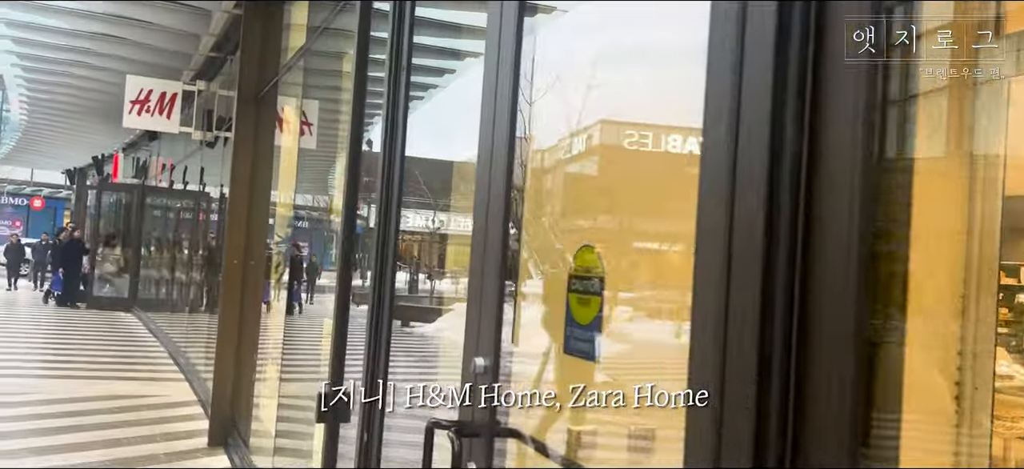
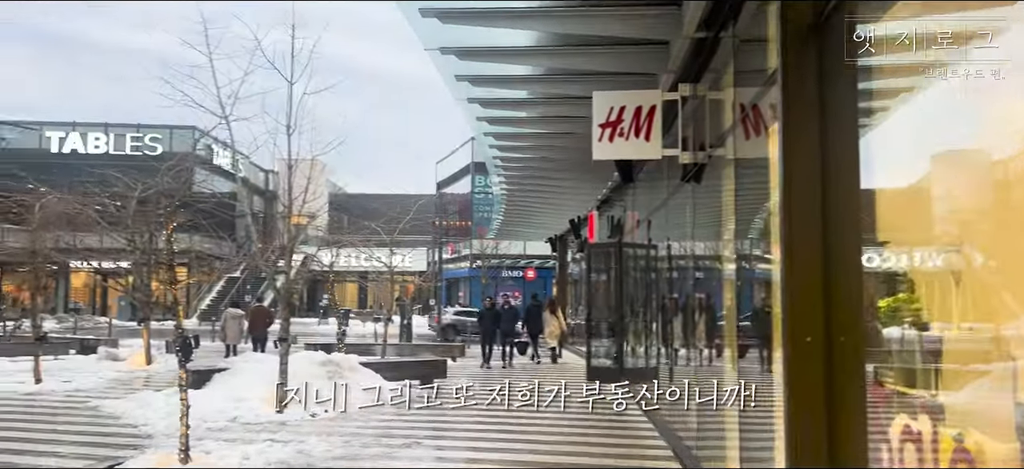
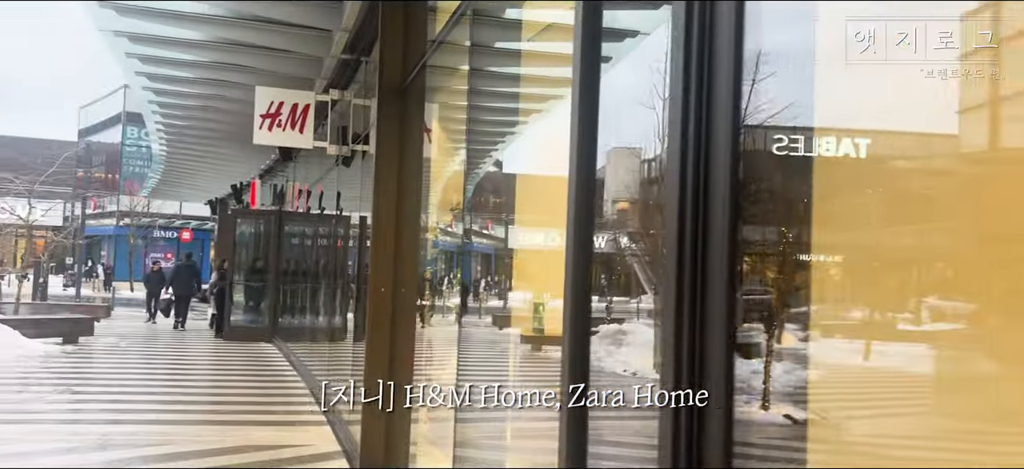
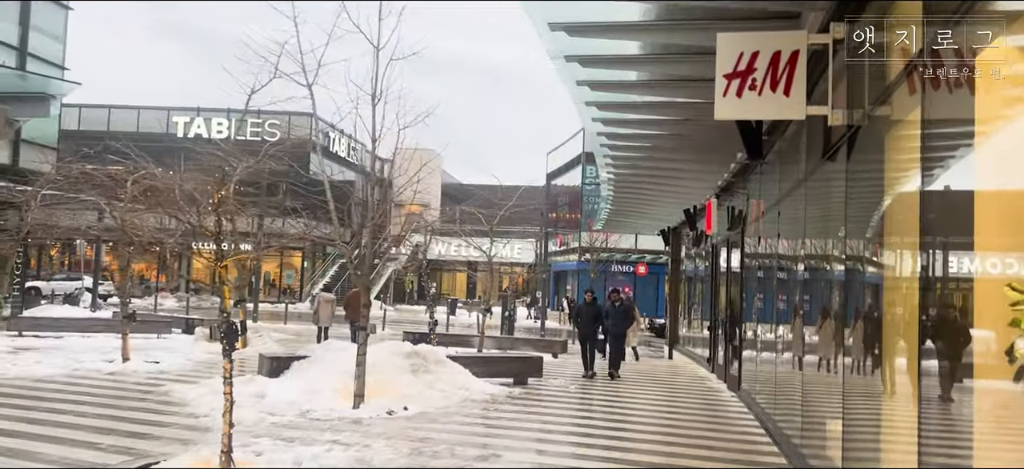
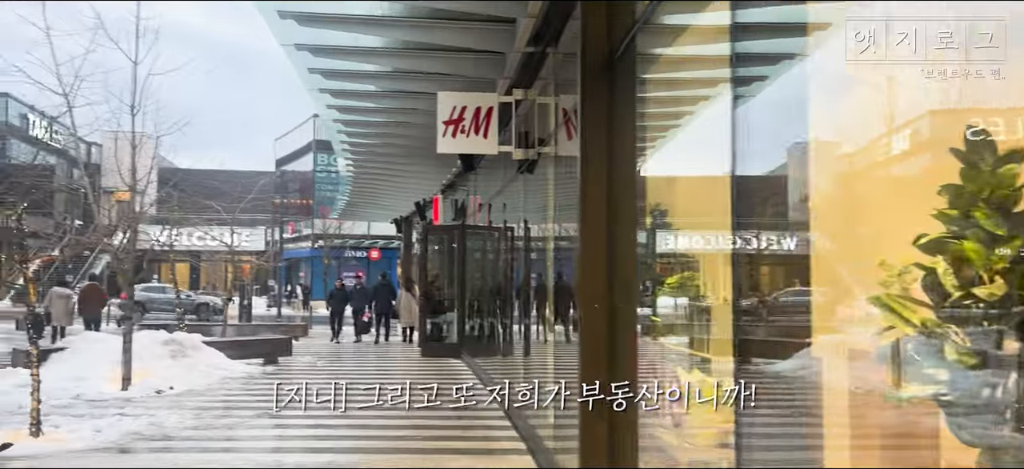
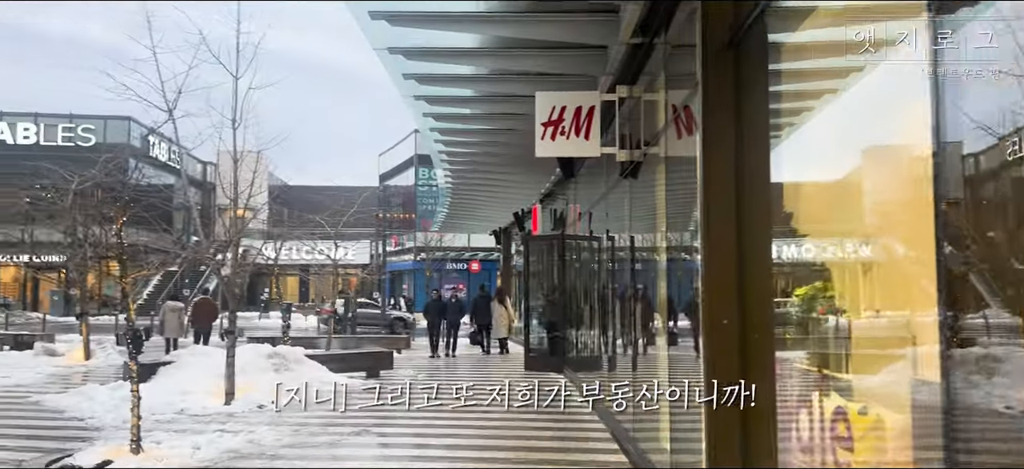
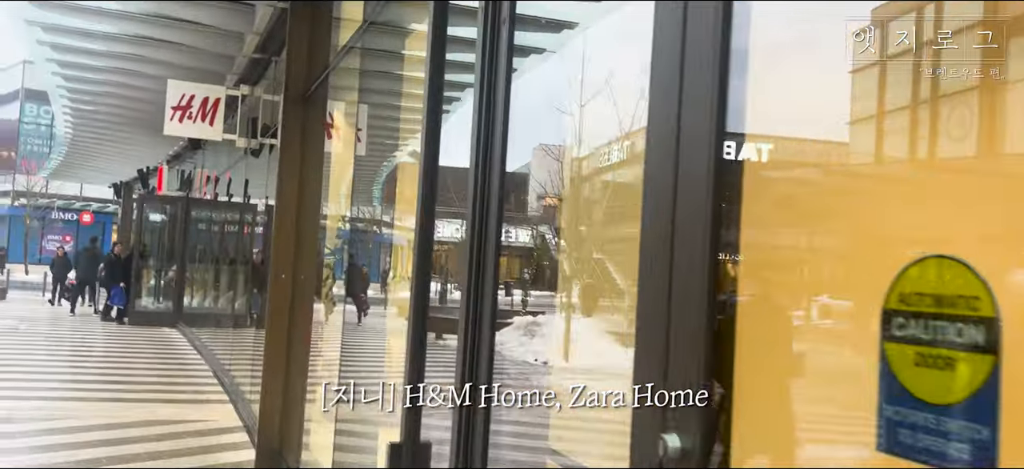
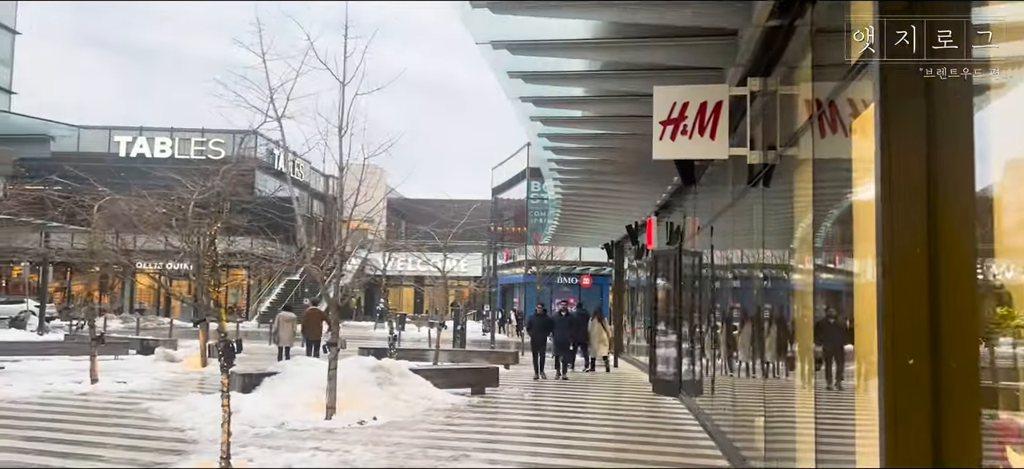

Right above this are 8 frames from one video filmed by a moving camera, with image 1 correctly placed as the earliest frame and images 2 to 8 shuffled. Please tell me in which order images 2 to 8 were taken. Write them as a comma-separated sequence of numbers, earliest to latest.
7, 3, 5, 6, 2, 8, 4
